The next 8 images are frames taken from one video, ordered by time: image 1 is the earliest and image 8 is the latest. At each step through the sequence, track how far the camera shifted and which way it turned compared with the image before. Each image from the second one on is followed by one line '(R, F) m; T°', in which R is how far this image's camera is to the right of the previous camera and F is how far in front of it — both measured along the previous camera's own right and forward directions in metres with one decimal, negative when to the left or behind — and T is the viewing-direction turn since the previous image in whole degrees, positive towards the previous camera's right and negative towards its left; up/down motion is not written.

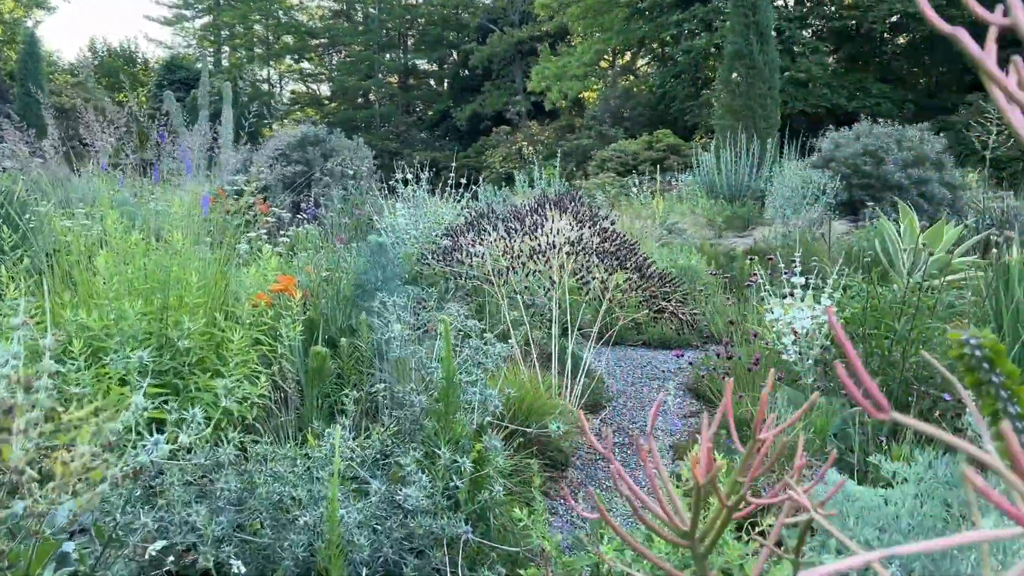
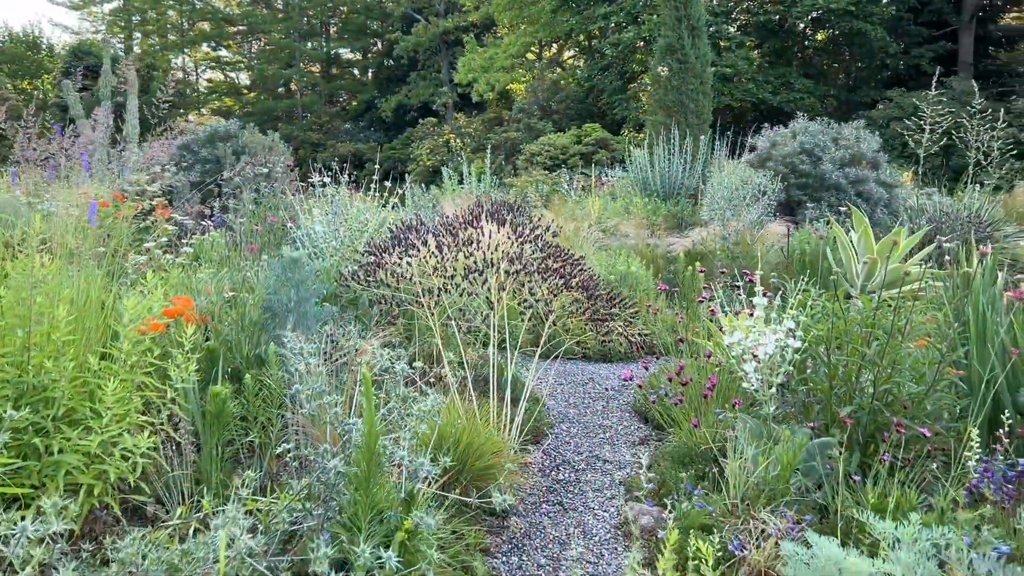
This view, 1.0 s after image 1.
(0.0, +0.4) m; +5°
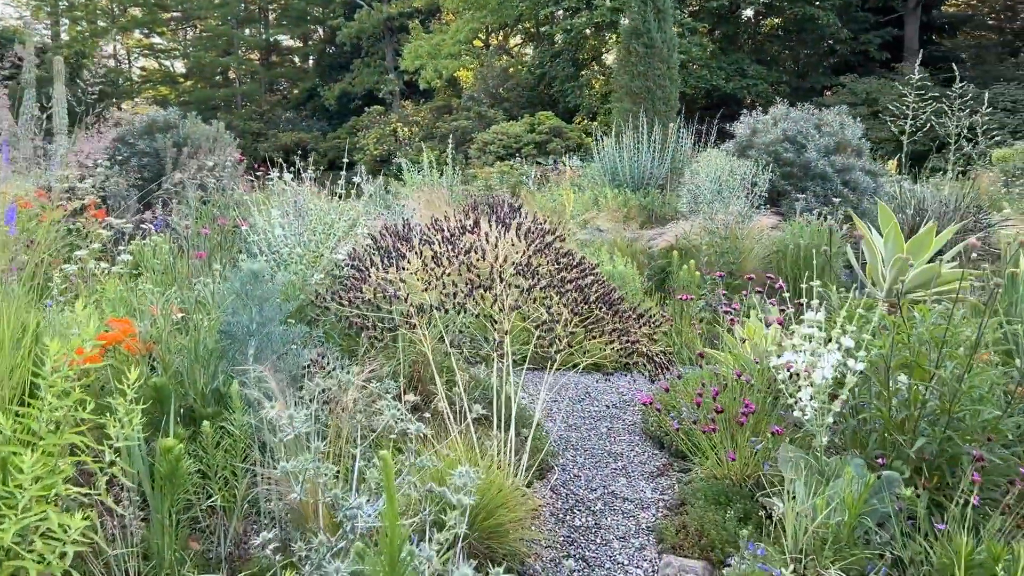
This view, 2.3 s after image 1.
(-0.2, +0.5) m; +4°
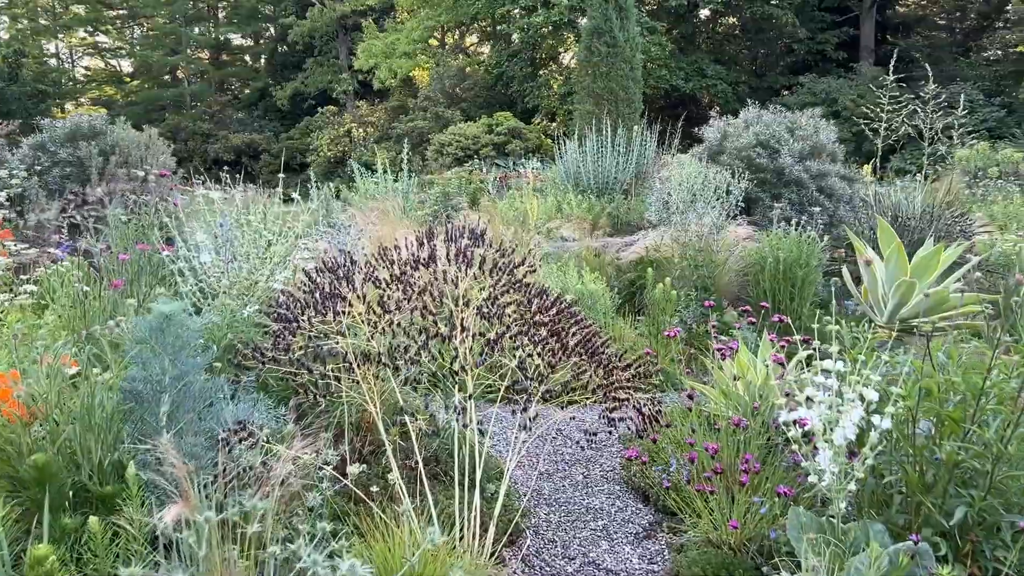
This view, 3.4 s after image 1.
(0.0, +0.4) m; +3°
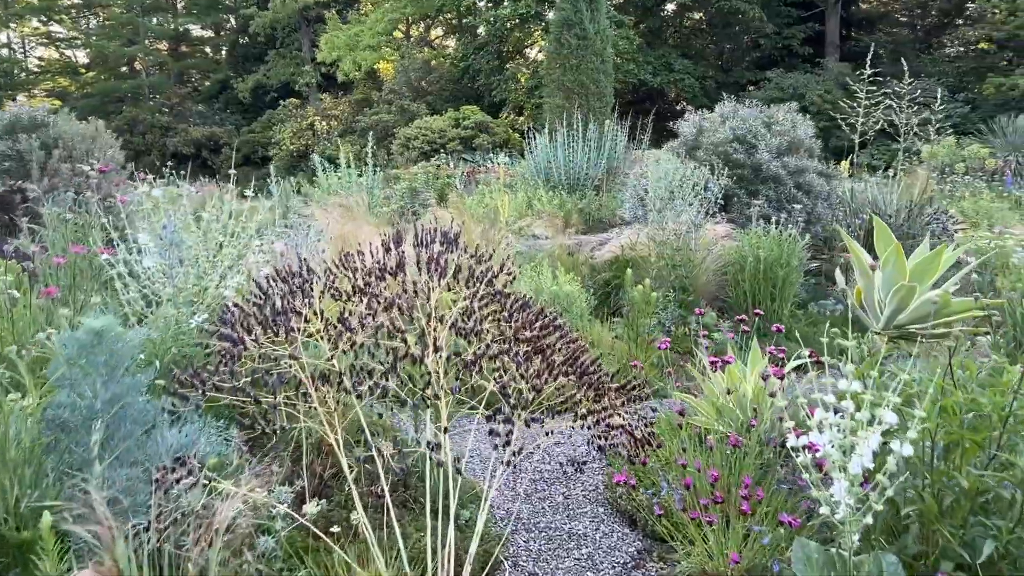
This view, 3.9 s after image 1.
(0.0, +0.3) m; +2°
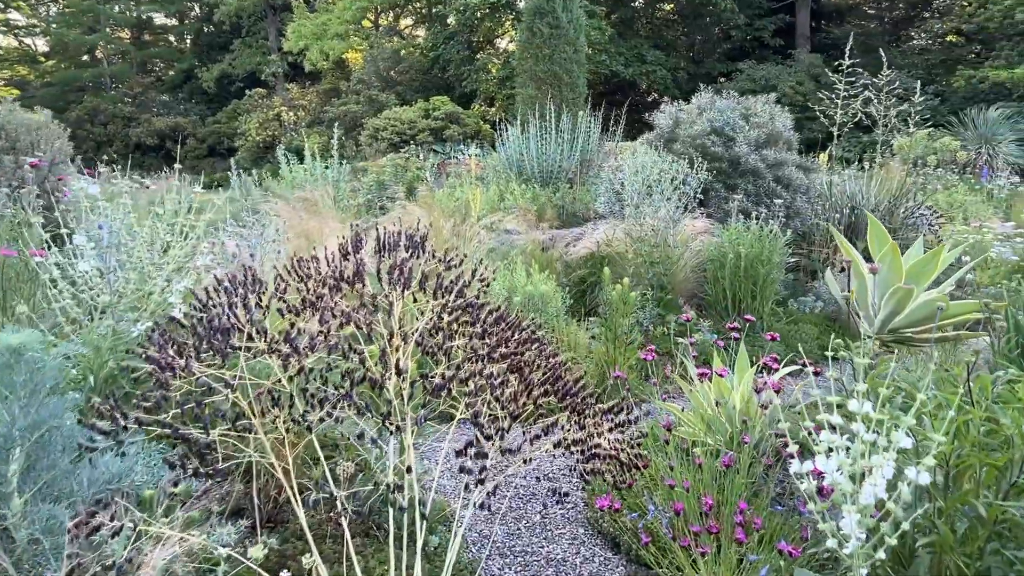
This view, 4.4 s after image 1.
(0.0, +0.2) m; +2°
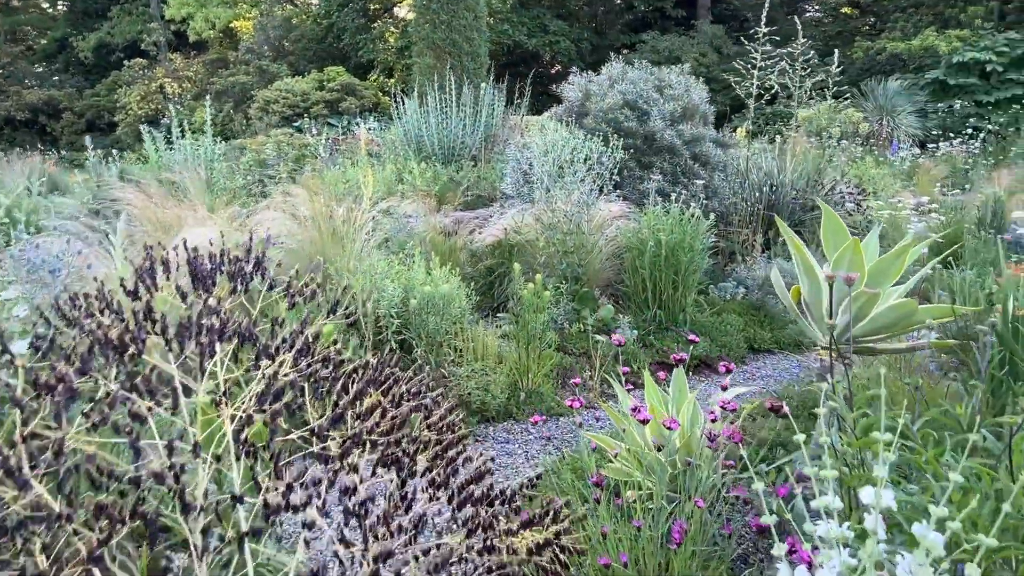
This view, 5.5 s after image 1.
(+0.1, +0.6) m; +6°
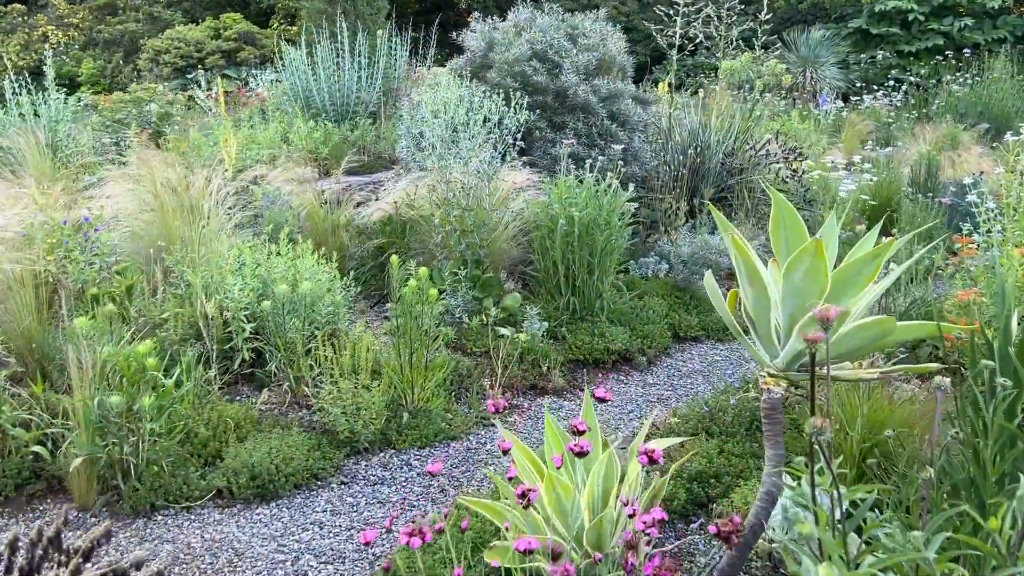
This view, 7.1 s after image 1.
(+0.2, +0.7) m; +5°
